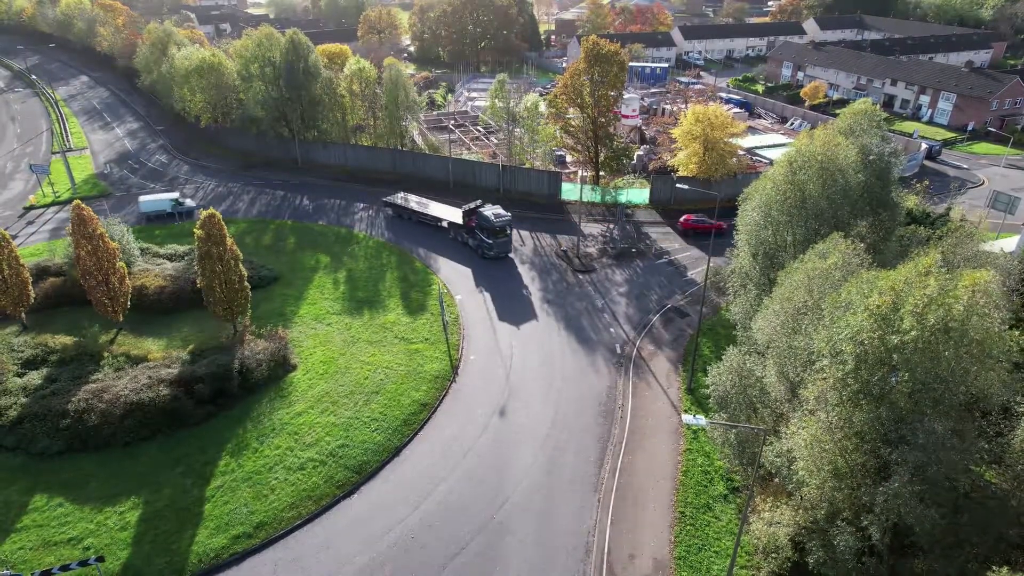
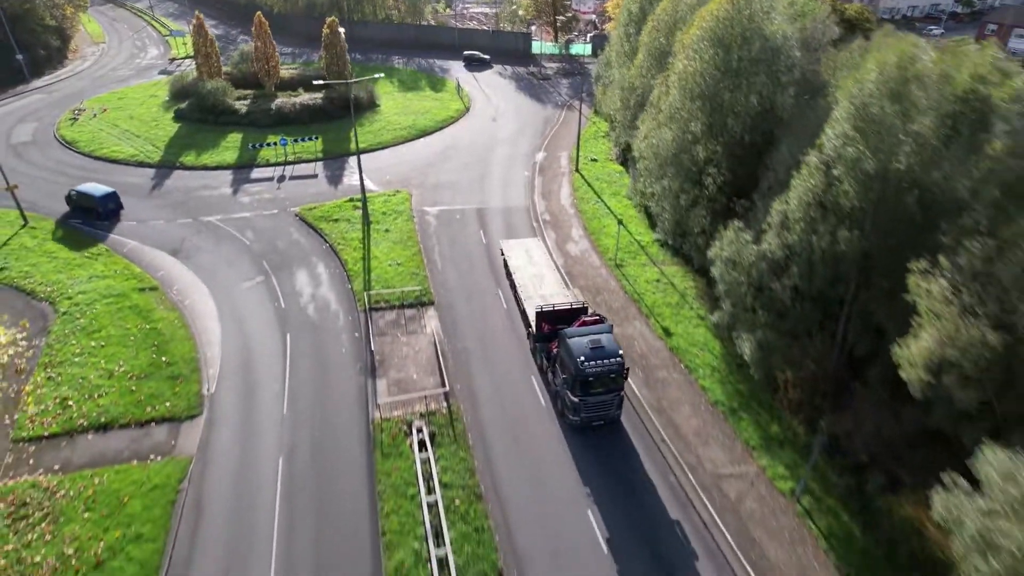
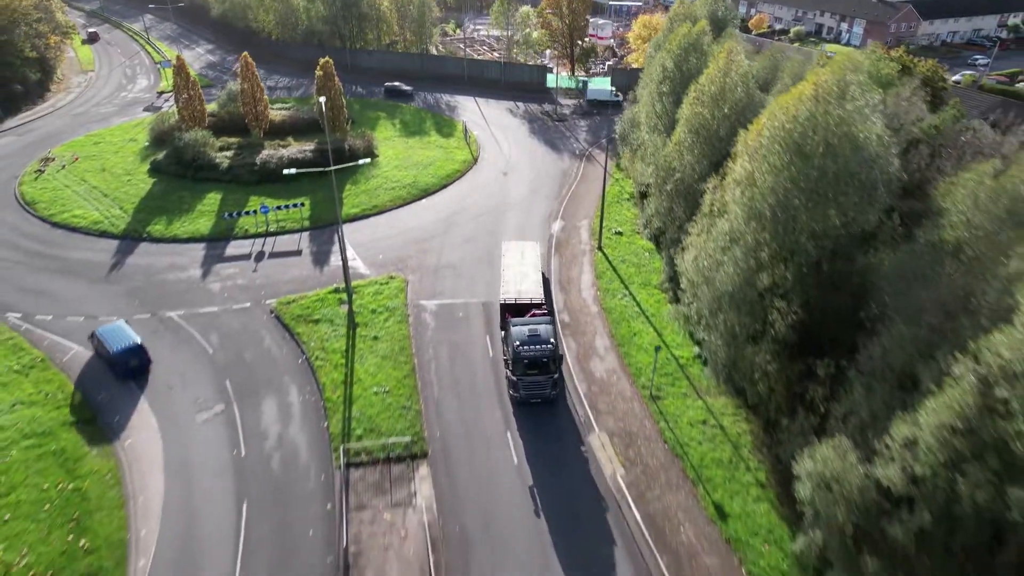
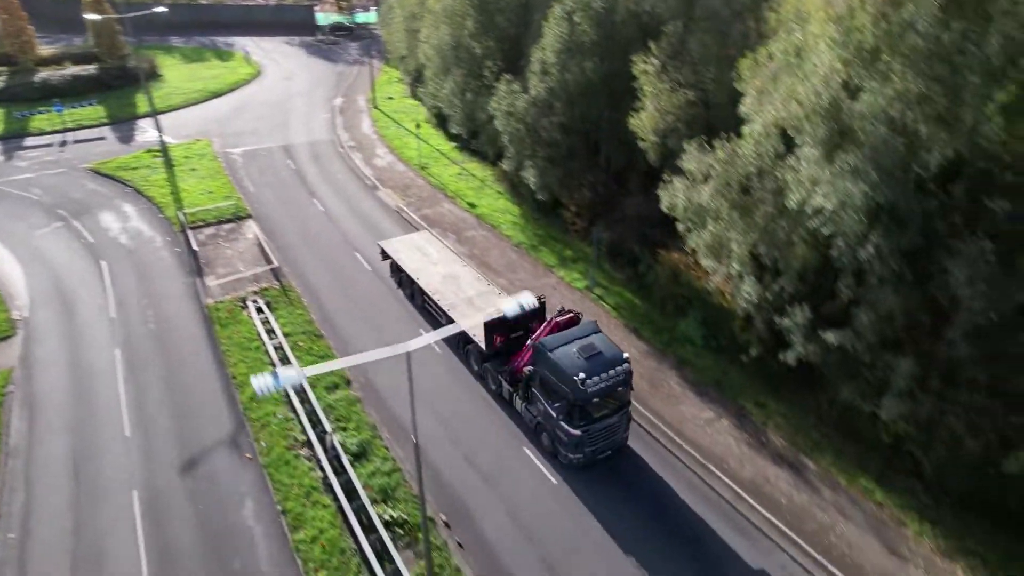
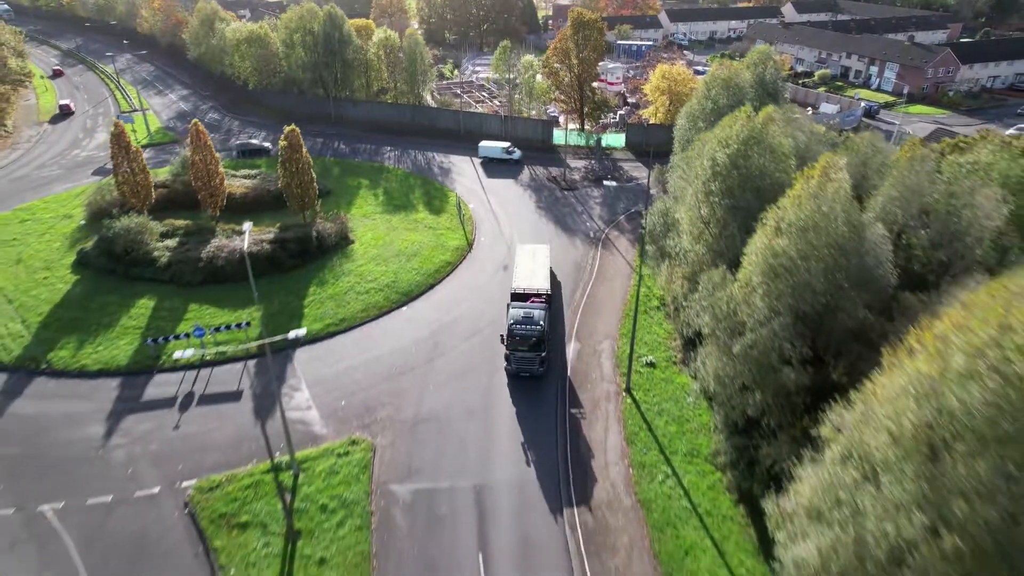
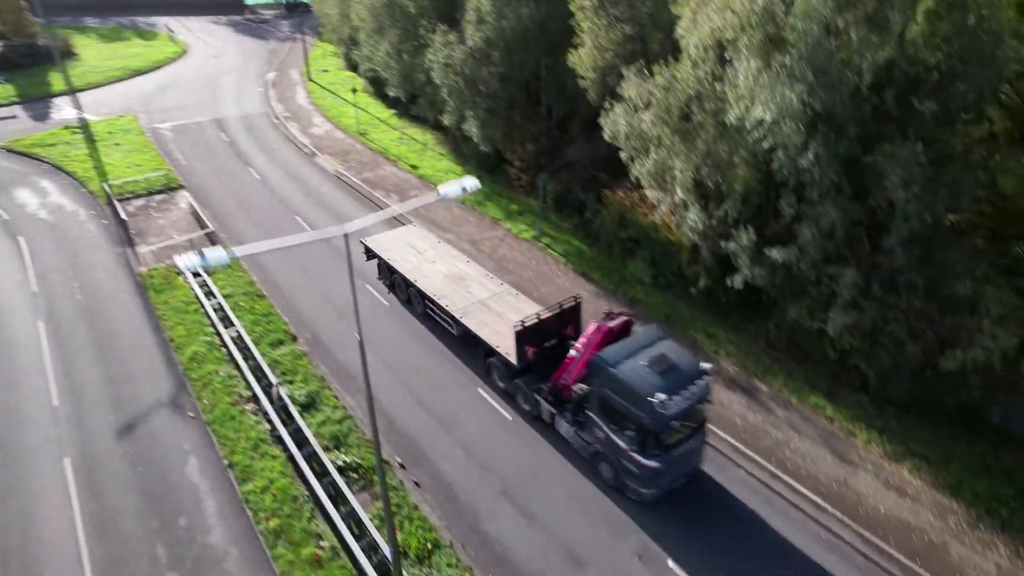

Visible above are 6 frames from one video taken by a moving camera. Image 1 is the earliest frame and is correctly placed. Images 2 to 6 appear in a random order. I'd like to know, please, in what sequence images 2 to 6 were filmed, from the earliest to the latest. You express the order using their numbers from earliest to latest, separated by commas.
5, 3, 2, 4, 6
